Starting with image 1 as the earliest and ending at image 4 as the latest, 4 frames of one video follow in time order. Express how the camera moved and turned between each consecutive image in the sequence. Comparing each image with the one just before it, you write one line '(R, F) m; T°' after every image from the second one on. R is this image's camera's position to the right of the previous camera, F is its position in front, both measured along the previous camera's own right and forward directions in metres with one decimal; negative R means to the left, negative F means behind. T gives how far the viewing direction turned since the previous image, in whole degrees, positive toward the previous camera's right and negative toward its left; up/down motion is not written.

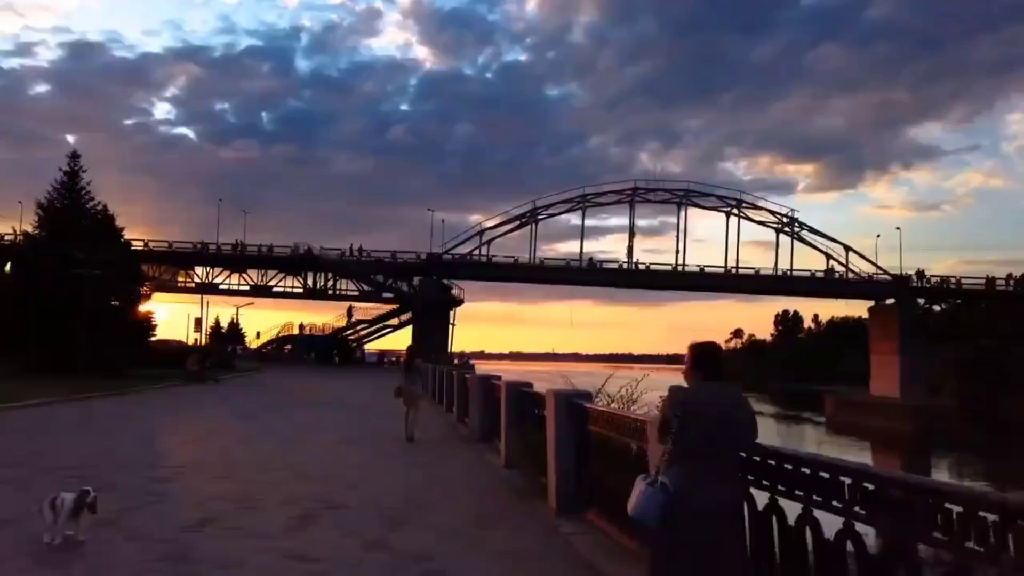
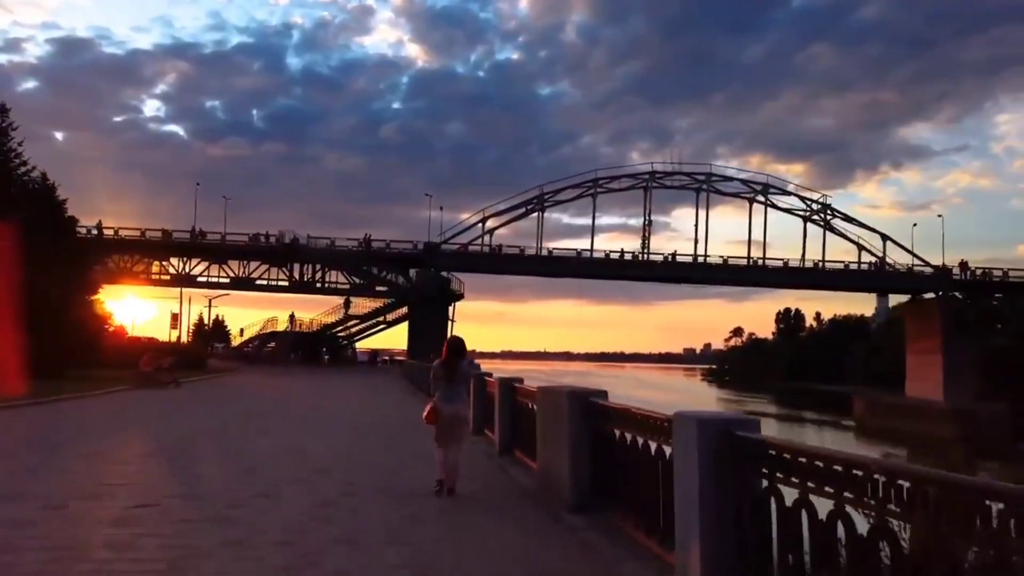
(-0.3, +1.7) m; 0°
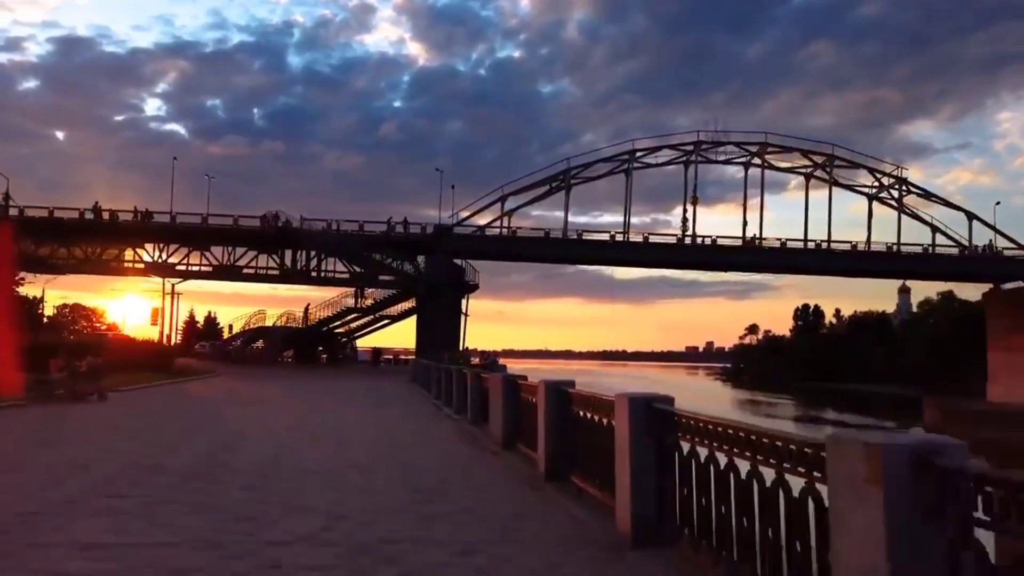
(-0.4, +2.5) m; 0°
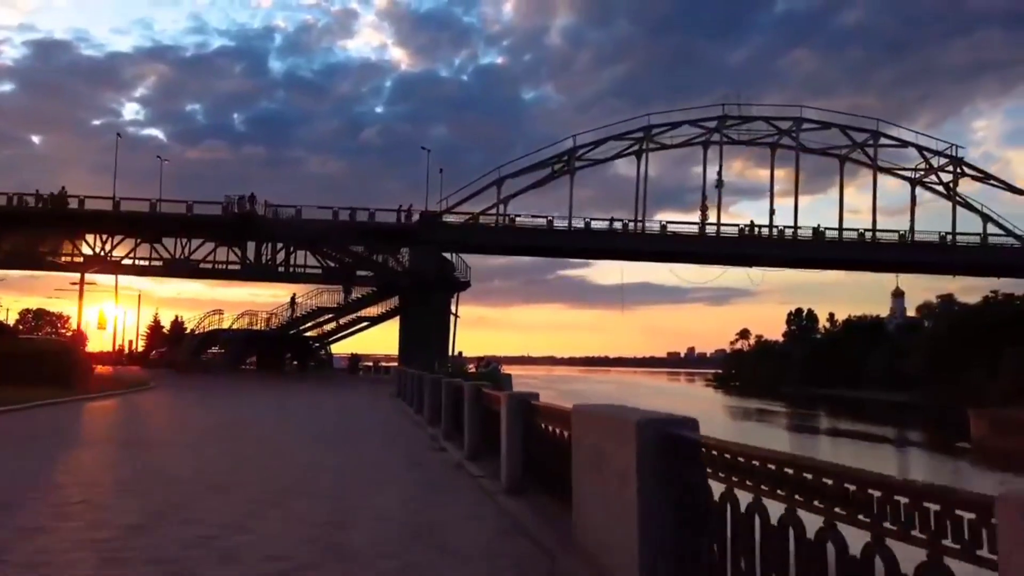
(-0.2, +2.1) m; +1°
